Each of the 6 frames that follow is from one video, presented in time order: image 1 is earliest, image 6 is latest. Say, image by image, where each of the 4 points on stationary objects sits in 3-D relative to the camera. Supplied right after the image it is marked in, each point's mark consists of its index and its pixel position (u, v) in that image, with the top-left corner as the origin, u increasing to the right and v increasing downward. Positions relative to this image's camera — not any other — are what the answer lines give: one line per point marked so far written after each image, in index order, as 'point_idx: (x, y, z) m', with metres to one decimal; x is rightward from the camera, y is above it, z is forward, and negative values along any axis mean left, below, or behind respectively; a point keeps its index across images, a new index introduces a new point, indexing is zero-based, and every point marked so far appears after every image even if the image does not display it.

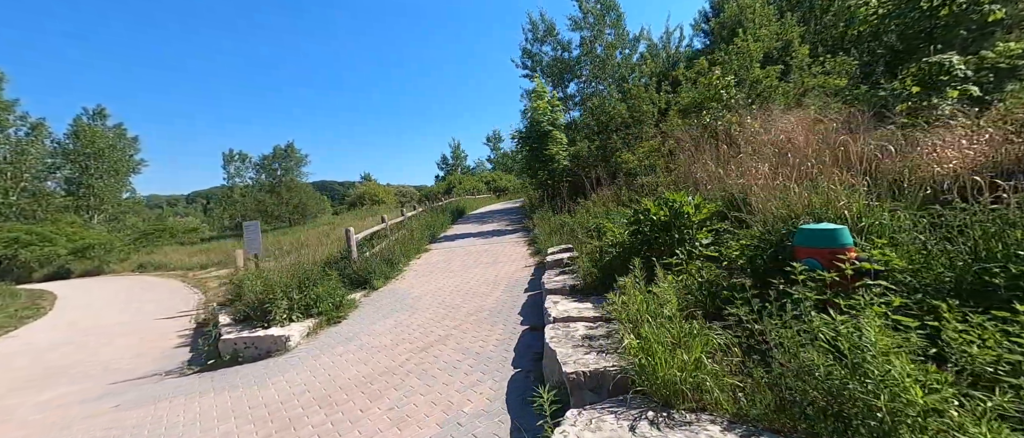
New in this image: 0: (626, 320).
0: (+0.7, -0.7, +2.9) m
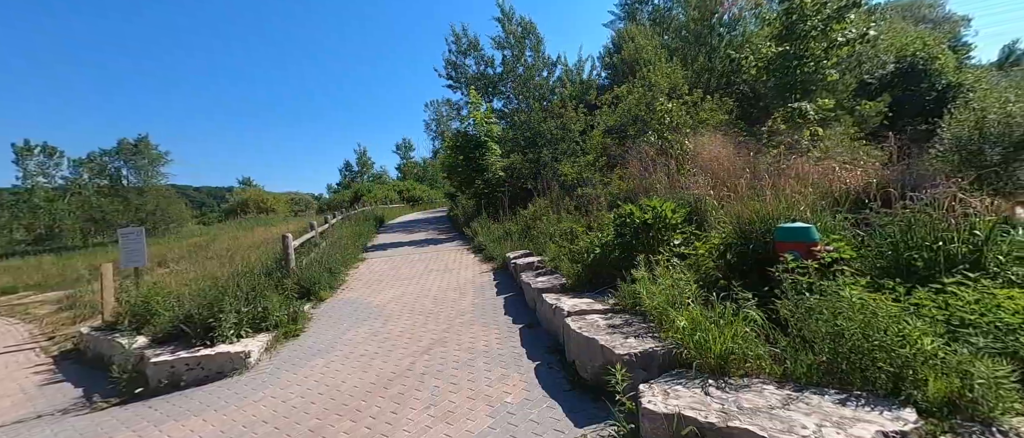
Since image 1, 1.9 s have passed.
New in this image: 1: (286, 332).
0: (+1.1, -0.7, +3.2) m
1: (-2.9, -1.4, +5.2) m
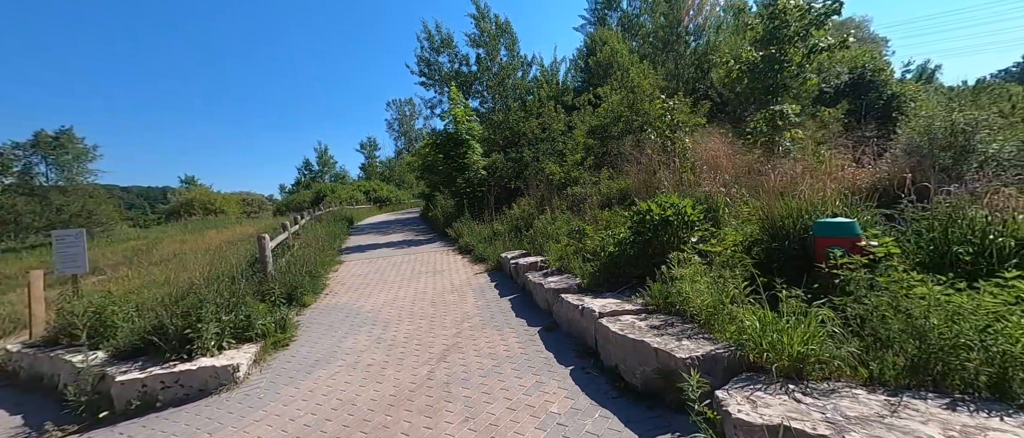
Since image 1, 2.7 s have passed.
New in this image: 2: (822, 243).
0: (+1.4, -0.7, +3.1) m
1: (-2.7, -1.4, +4.6) m
2: (+2.4, -0.2, +3.2) m
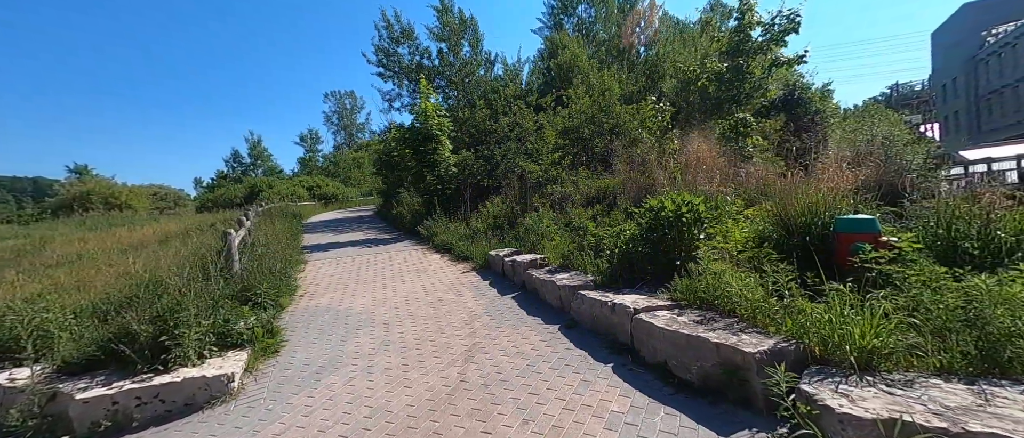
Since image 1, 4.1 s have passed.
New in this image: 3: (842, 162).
0: (+1.8, -0.6, +3.1) m
1: (-2.5, -1.3, +4.1) m
2: (+2.8, -0.2, +3.4) m
3: (+4.9, +0.9, +6.0) m
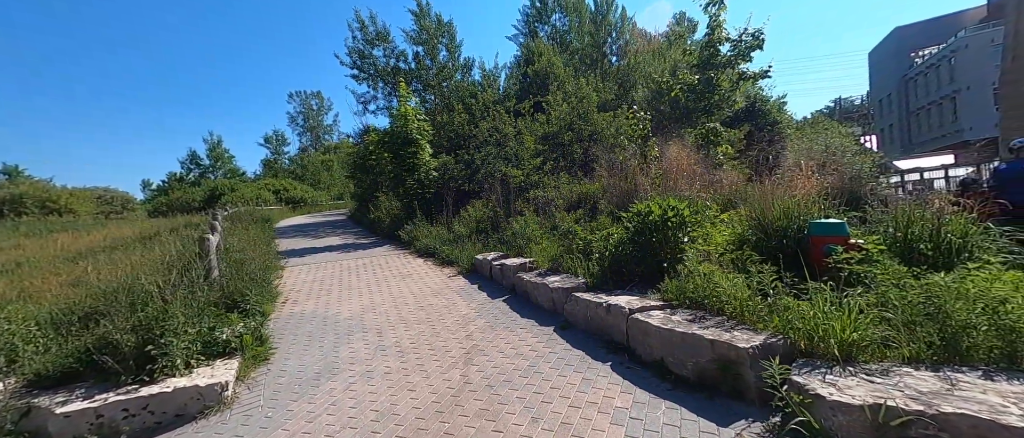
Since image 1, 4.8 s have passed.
0: (+1.8, -0.7, +3.3) m
1: (-2.5, -1.3, +4.0) m
2: (+2.8, -0.2, +3.7) m
3: (+4.7, +0.8, +6.5) m
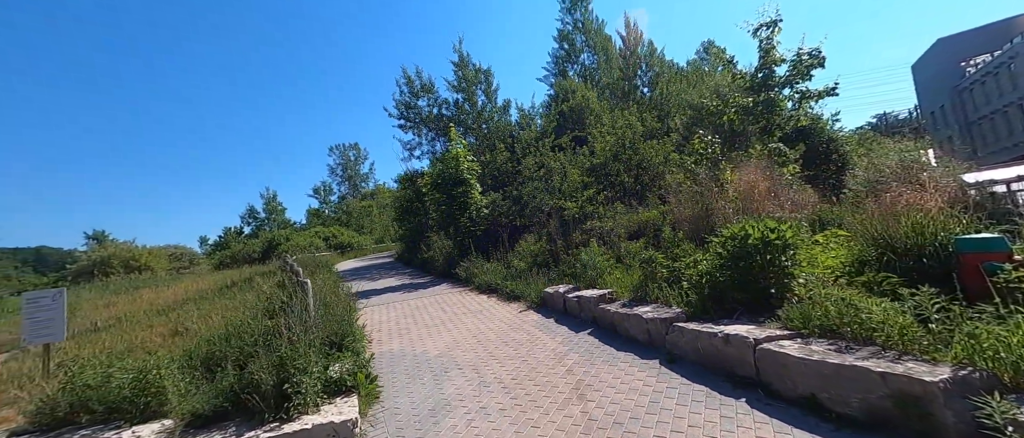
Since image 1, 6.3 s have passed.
0: (+2.8, -0.8, +3.1) m
1: (-1.5, -1.7, +4.0) m
2: (+3.8, -0.3, +3.4) m
3: (+5.8, +0.5, +6.1) m
